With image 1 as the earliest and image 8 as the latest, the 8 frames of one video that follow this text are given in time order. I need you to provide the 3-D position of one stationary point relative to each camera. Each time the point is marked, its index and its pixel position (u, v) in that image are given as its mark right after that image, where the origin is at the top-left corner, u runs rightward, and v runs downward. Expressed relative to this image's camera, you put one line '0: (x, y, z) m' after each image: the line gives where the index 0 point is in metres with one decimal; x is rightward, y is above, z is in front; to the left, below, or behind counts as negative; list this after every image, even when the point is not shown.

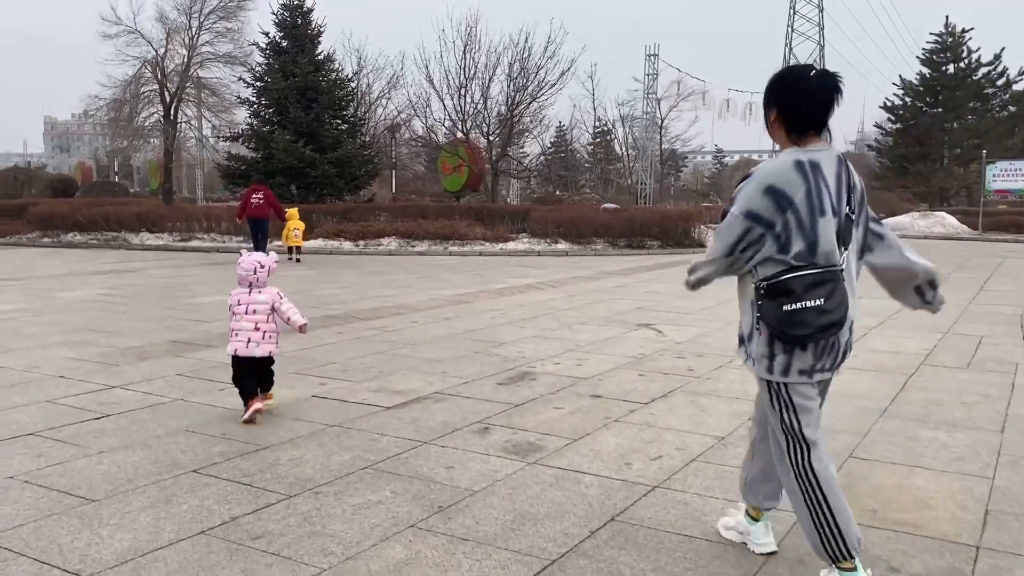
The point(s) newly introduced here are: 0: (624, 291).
0: (+1.4, -0.1, +11.0) m
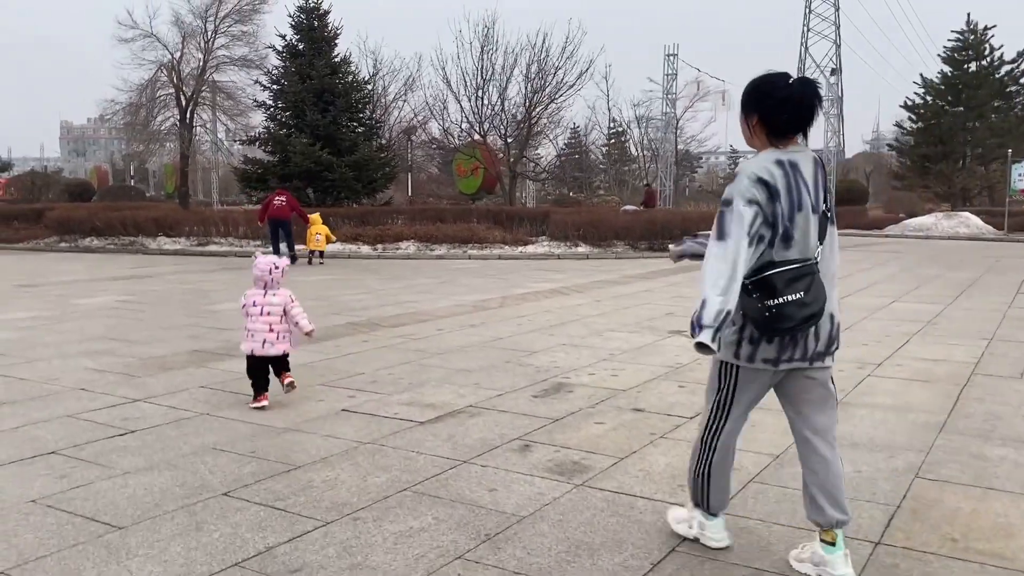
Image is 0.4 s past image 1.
0: (+1.7, -0.1, +10.8) m
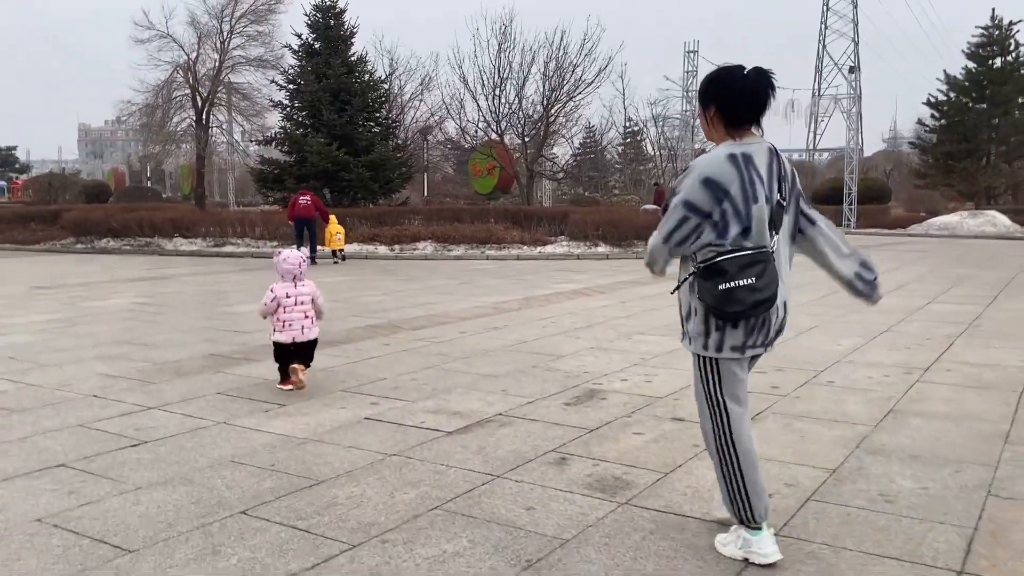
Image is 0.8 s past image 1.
0: (+2.0, -0.1, +10.5) m
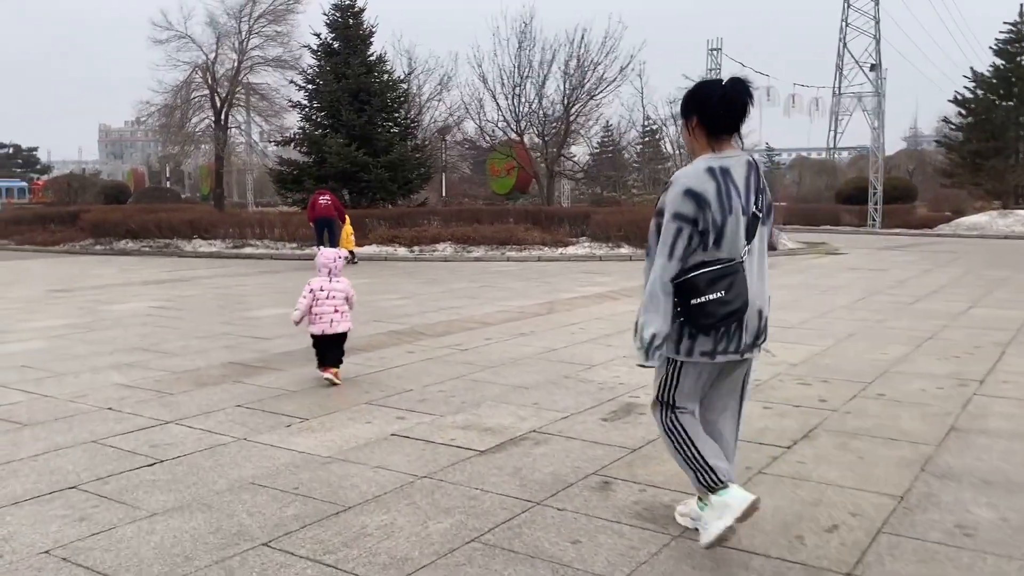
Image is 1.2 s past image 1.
0: (+2.3, -0.2, +10.2) m
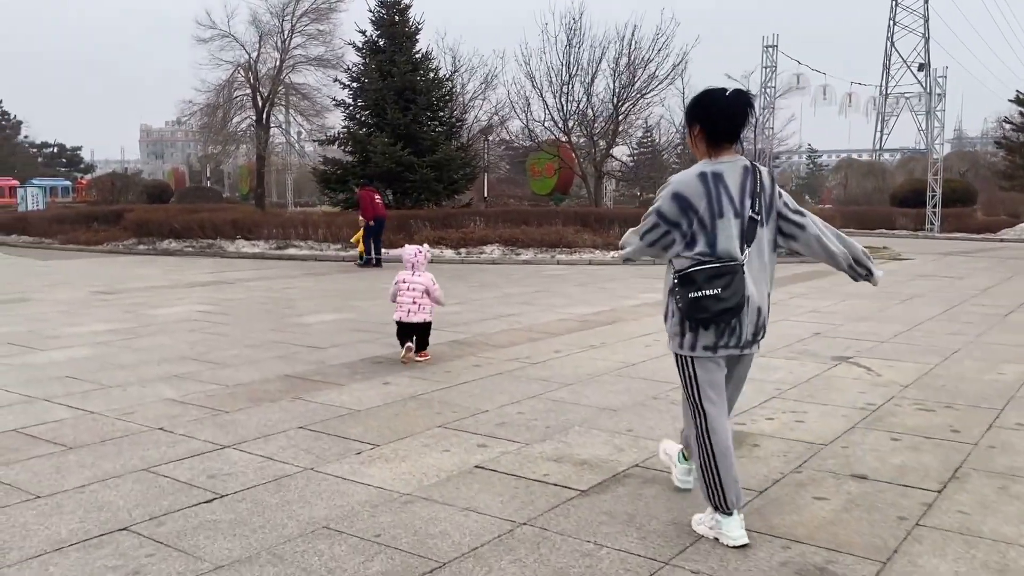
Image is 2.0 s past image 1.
0: (+3.0, -0.3, +9.6) m
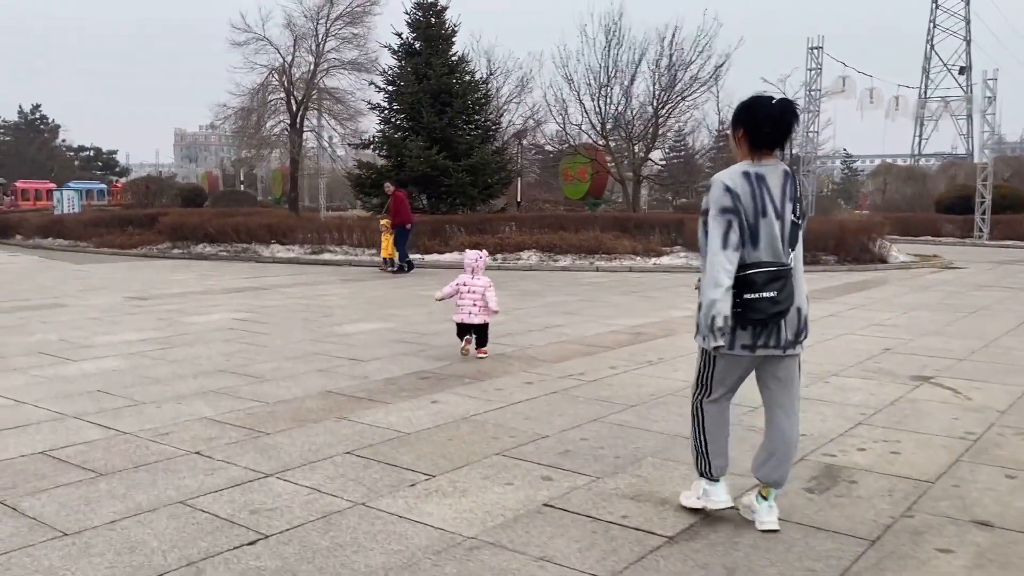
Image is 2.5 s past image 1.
0: (+3.5, -0.4, +9.1) m
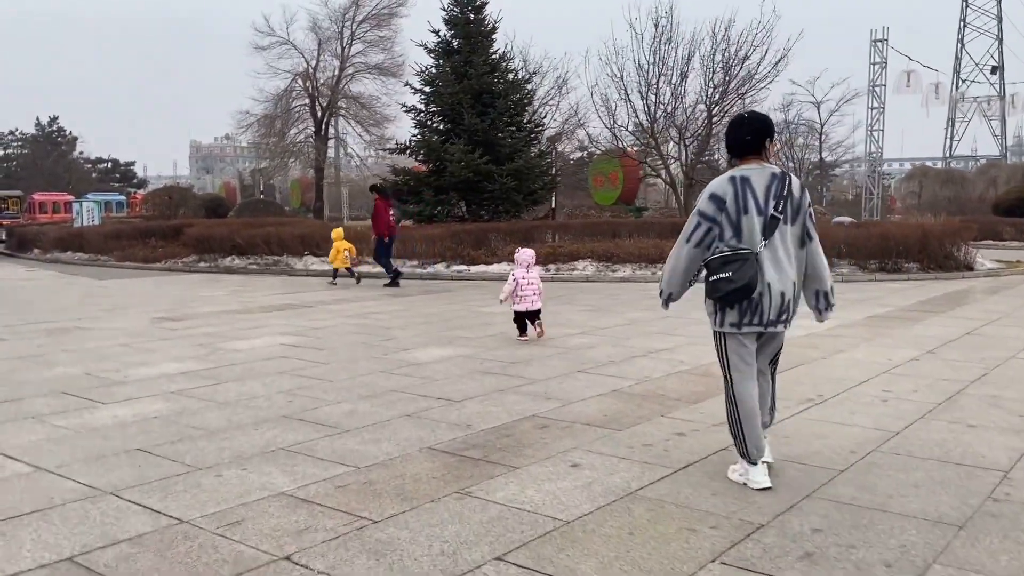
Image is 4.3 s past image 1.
0: (+4.3, -0.5, +7.7) m
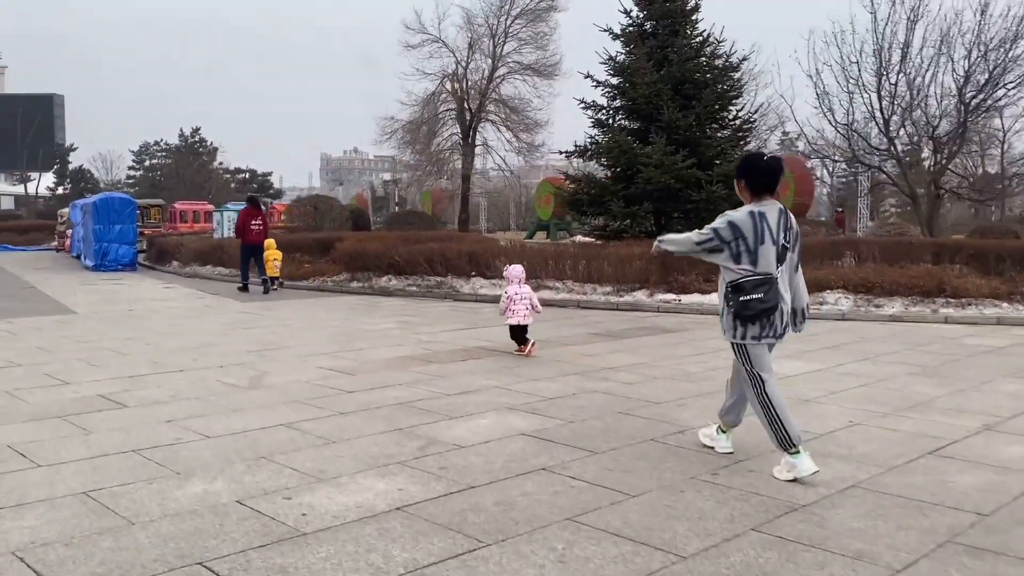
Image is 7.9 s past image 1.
0: (+6.5, -1.0, +3.9) m
